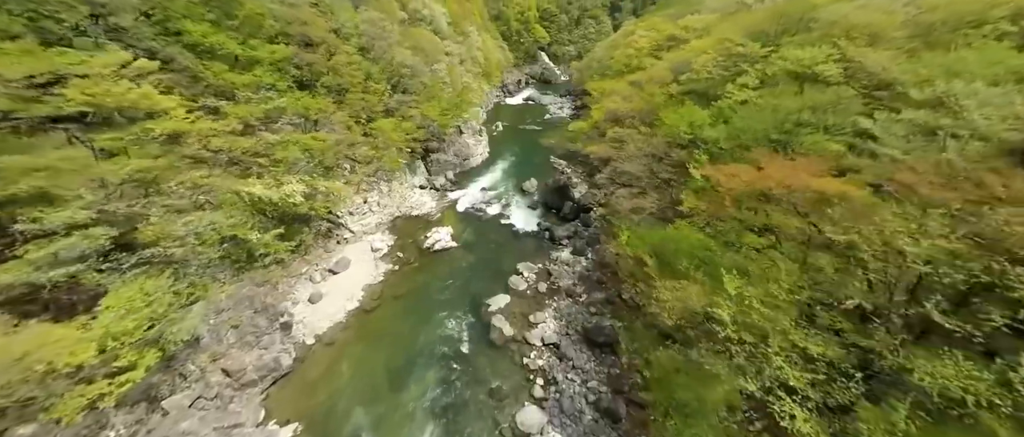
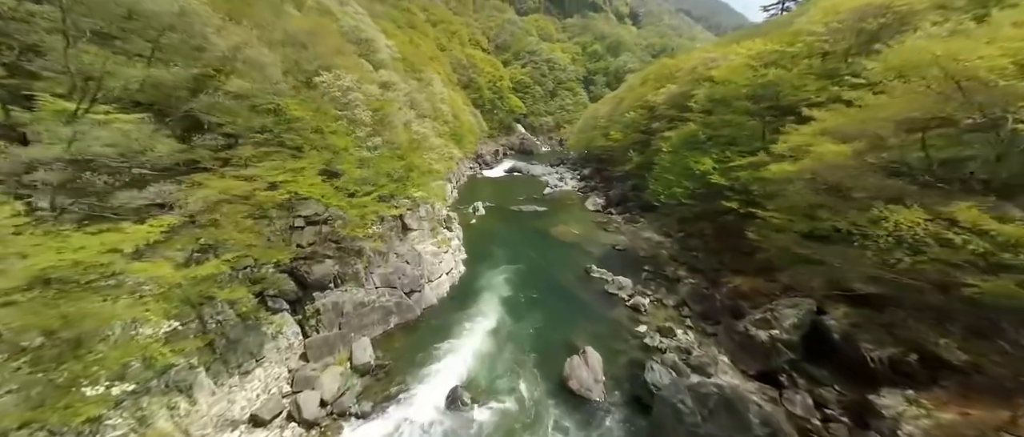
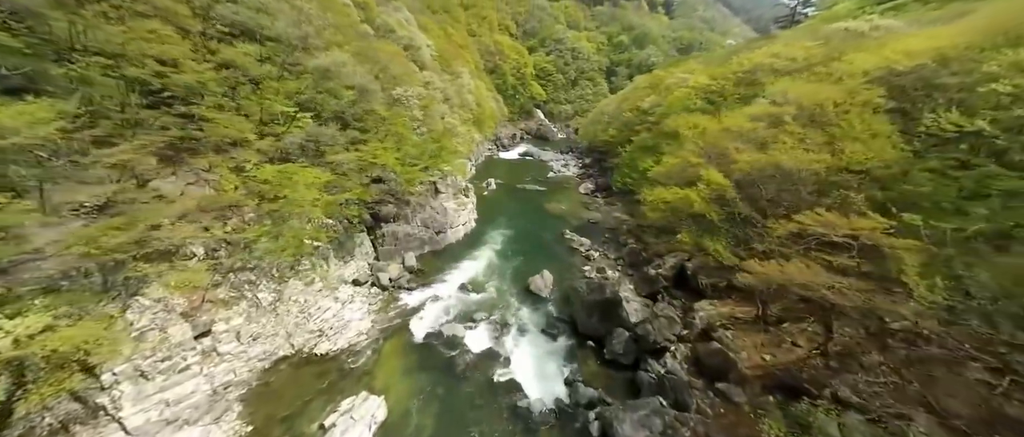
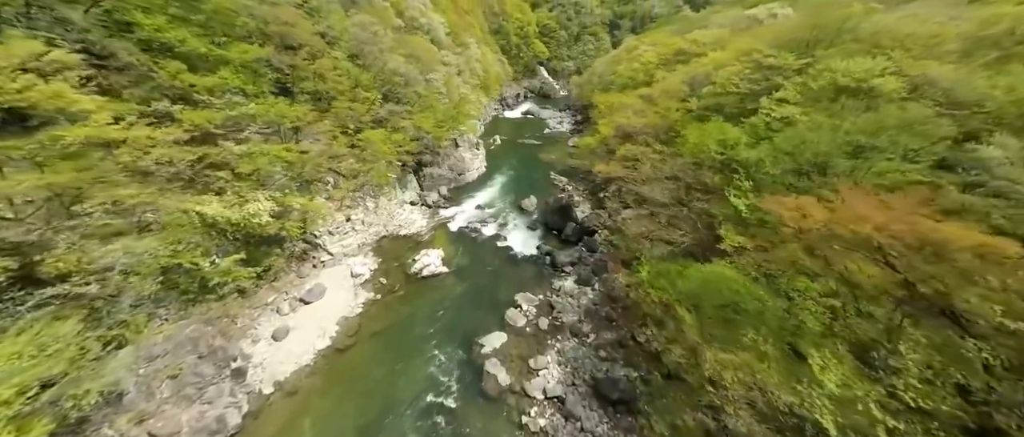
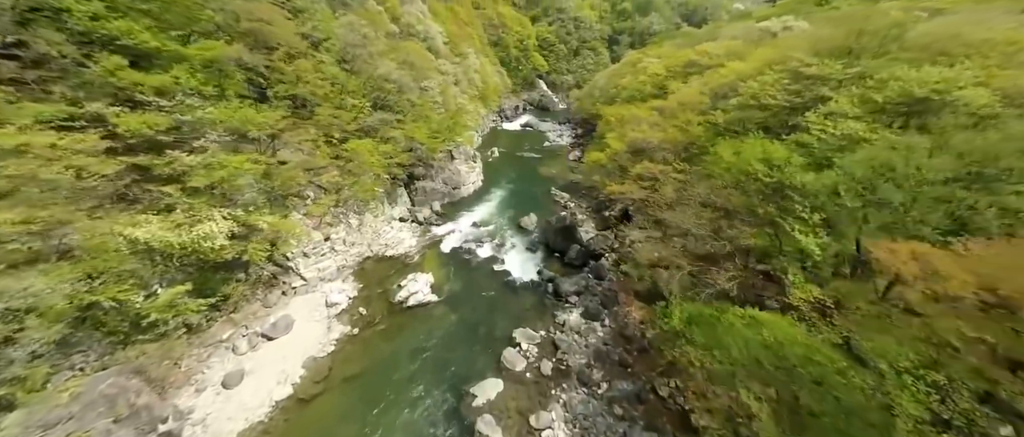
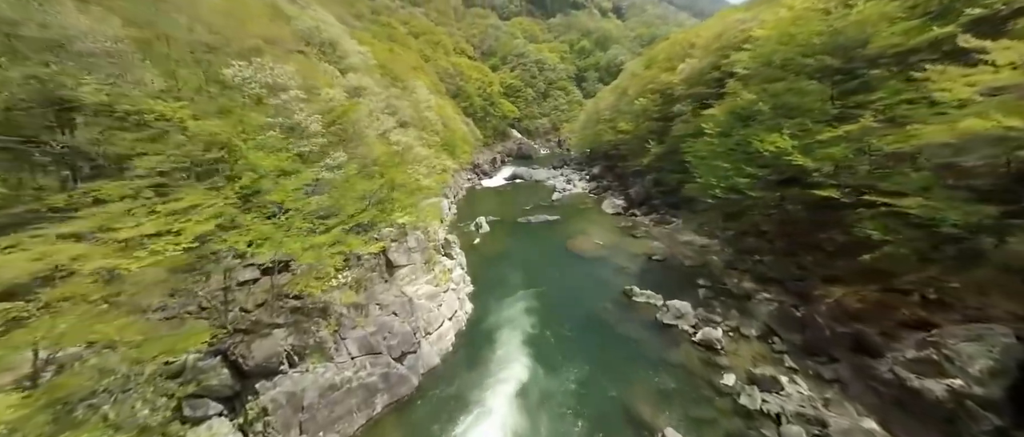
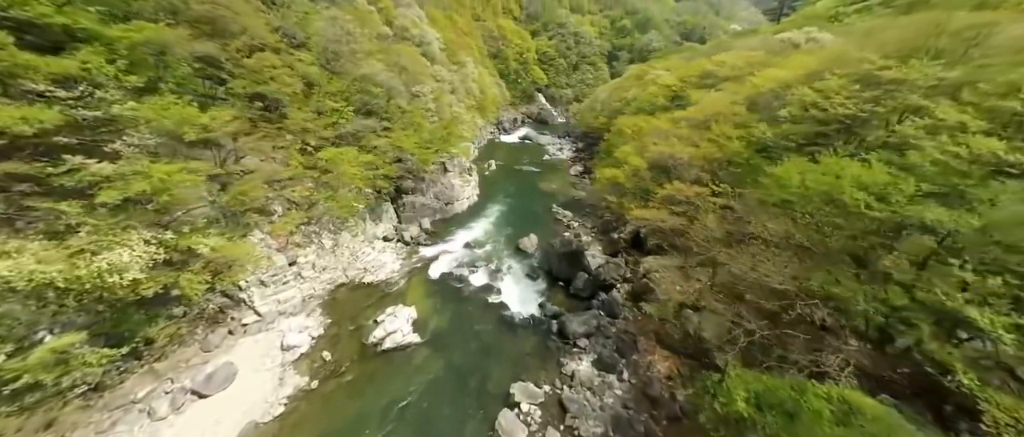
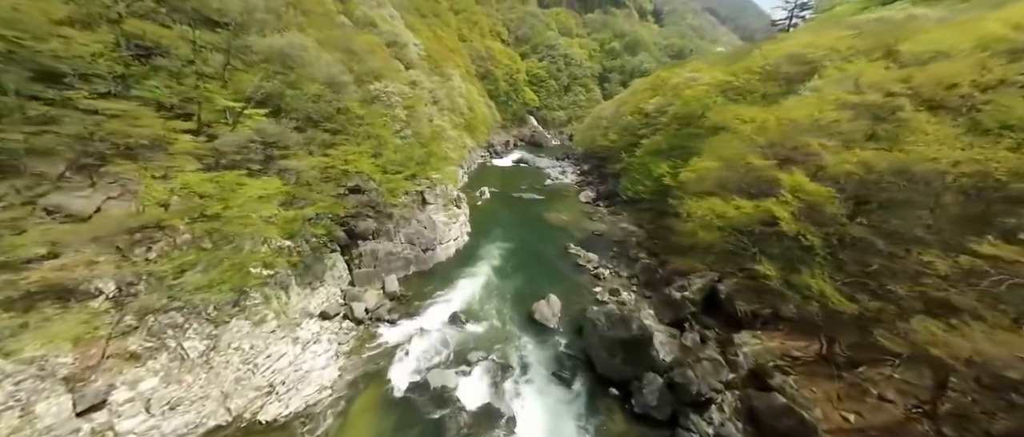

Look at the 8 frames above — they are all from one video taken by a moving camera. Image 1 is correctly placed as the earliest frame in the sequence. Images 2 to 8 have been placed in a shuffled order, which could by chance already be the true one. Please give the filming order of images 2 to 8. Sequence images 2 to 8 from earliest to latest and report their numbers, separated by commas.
4, 5, 7, 3, 8, 2, 6
